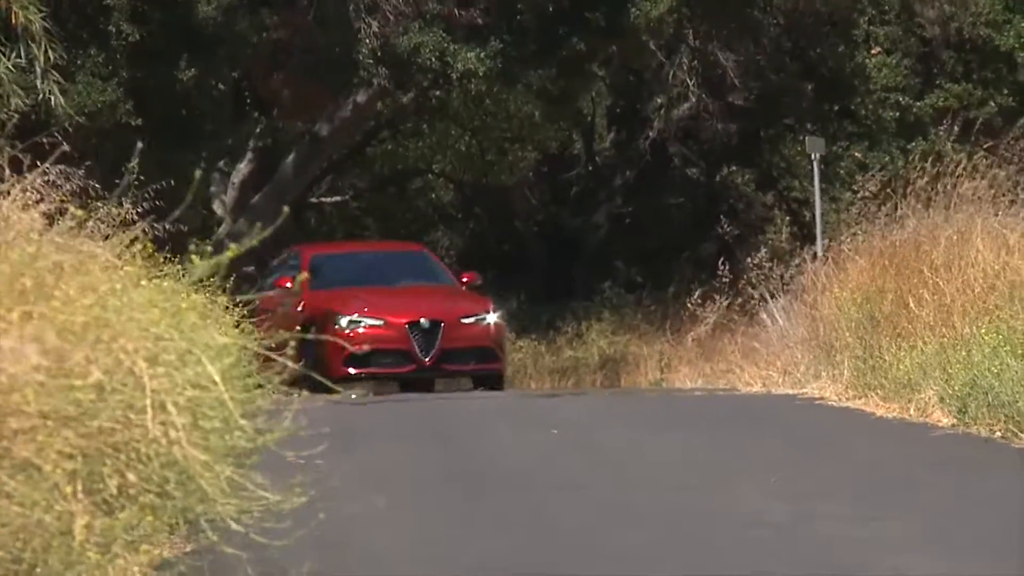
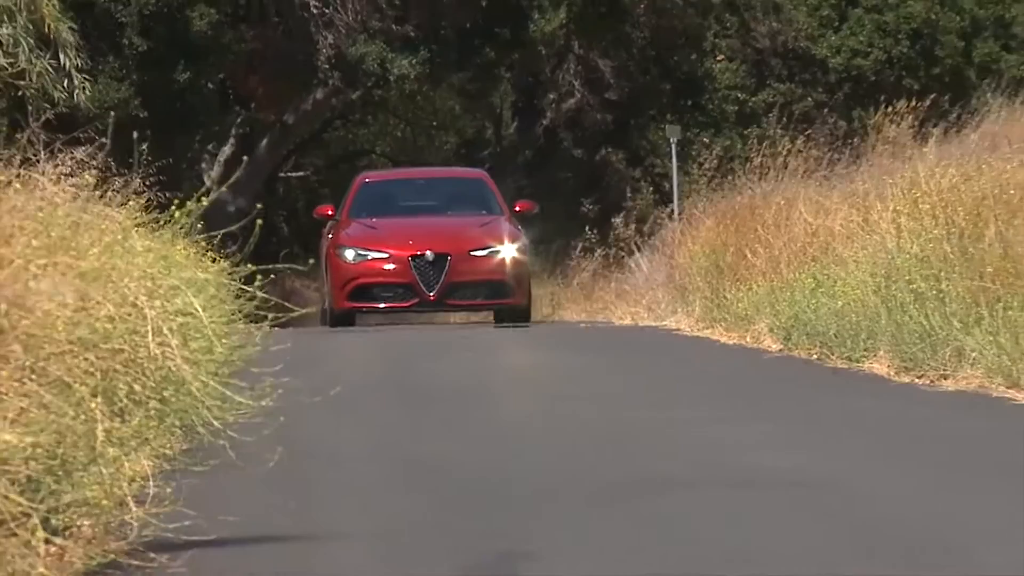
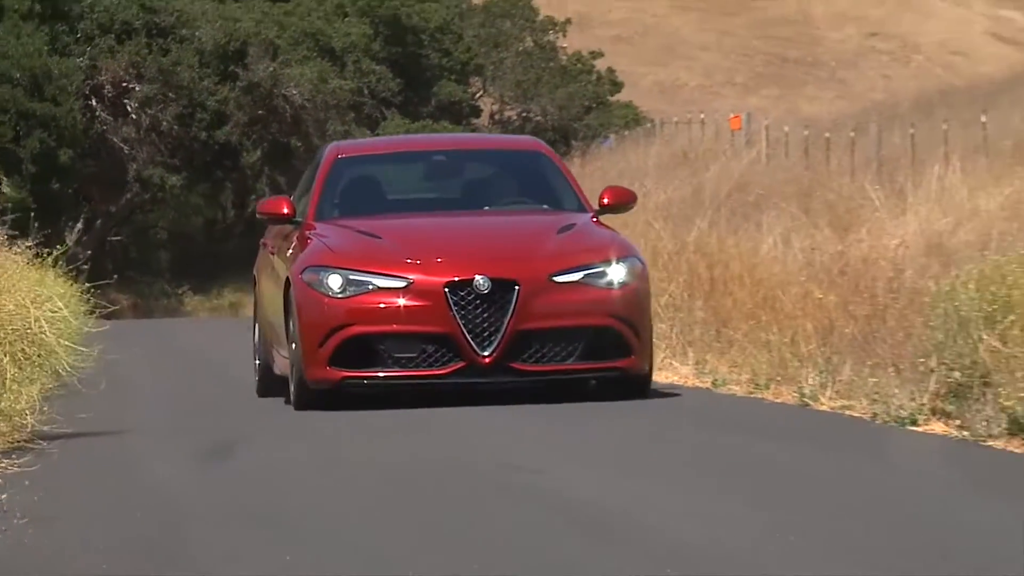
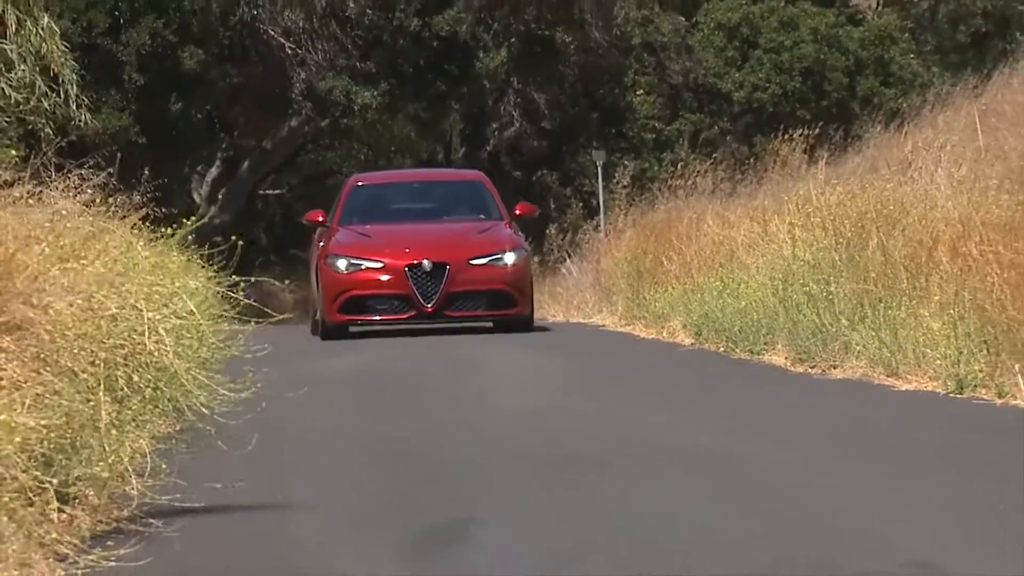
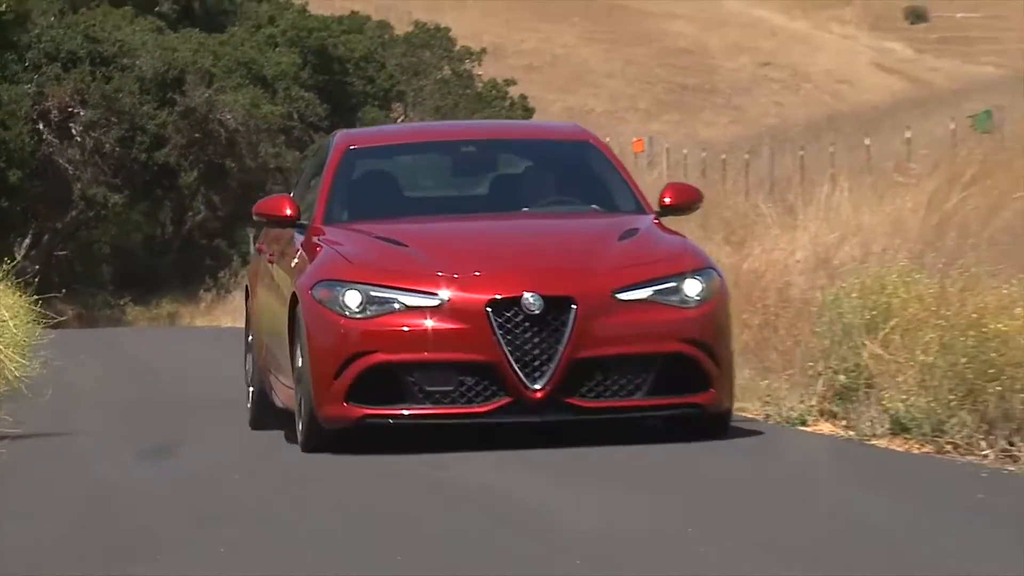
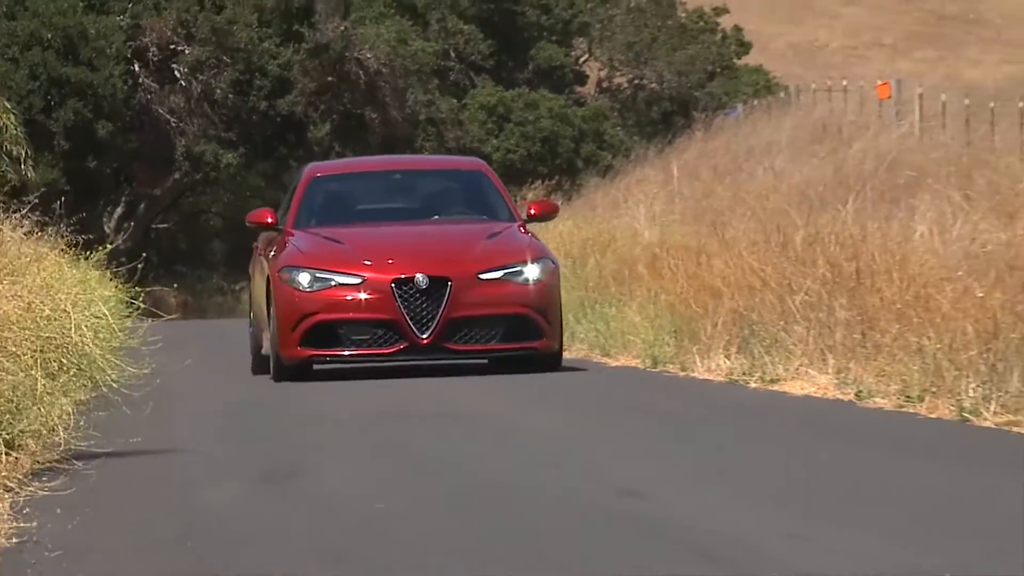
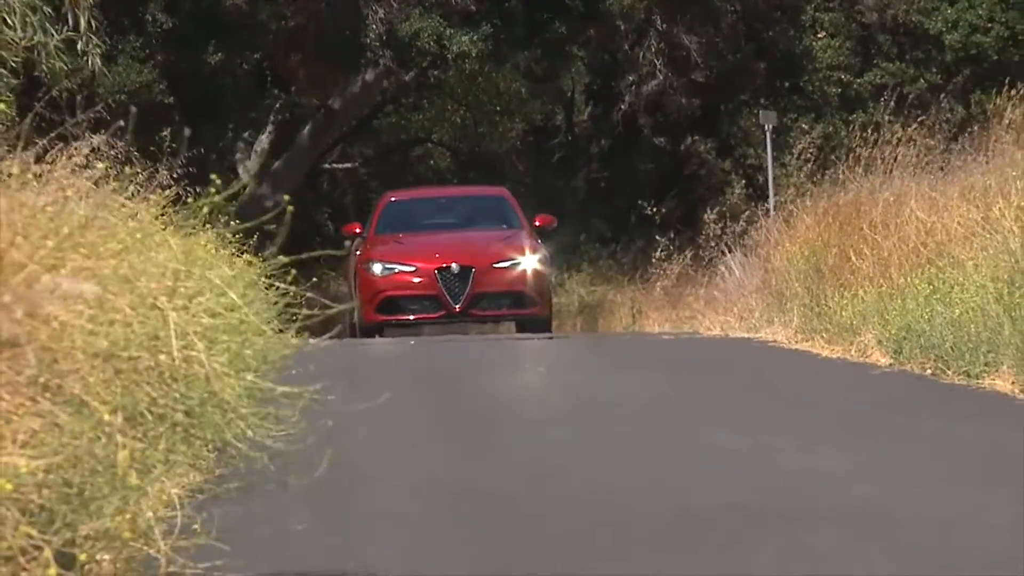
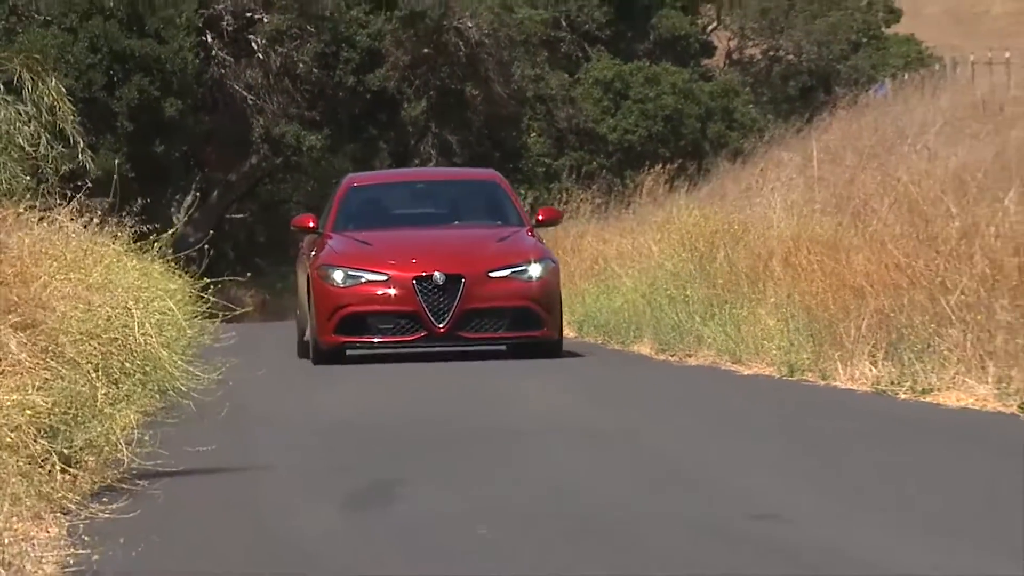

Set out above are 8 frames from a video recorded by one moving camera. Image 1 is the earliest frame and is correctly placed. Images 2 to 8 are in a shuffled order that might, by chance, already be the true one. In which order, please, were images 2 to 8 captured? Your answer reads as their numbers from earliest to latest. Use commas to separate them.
7, 2, 4, 8, 6, 3, 5
